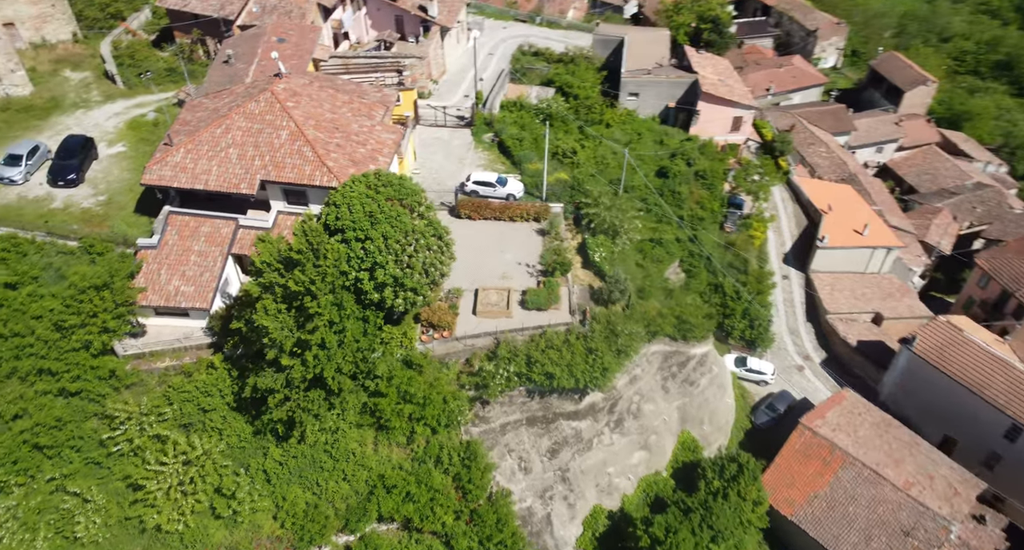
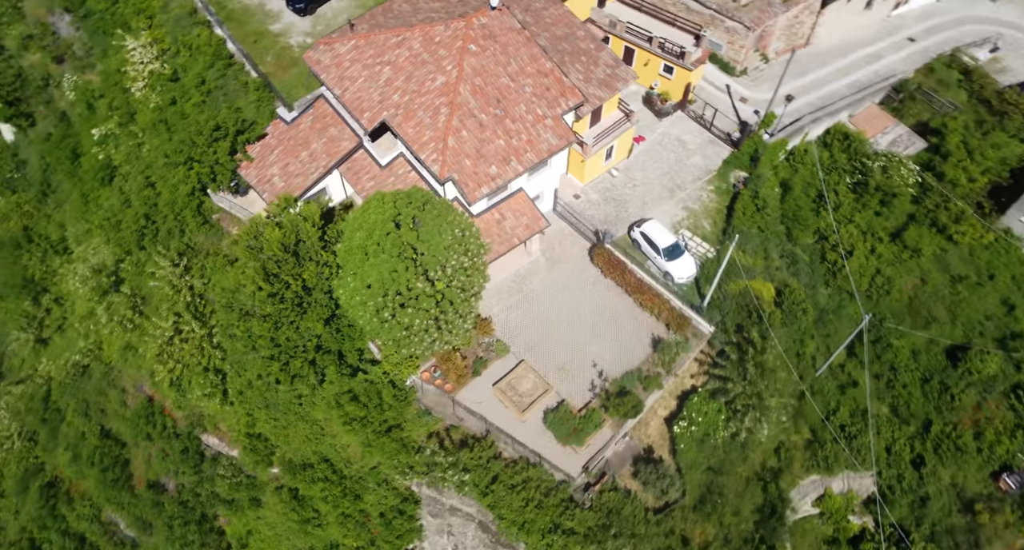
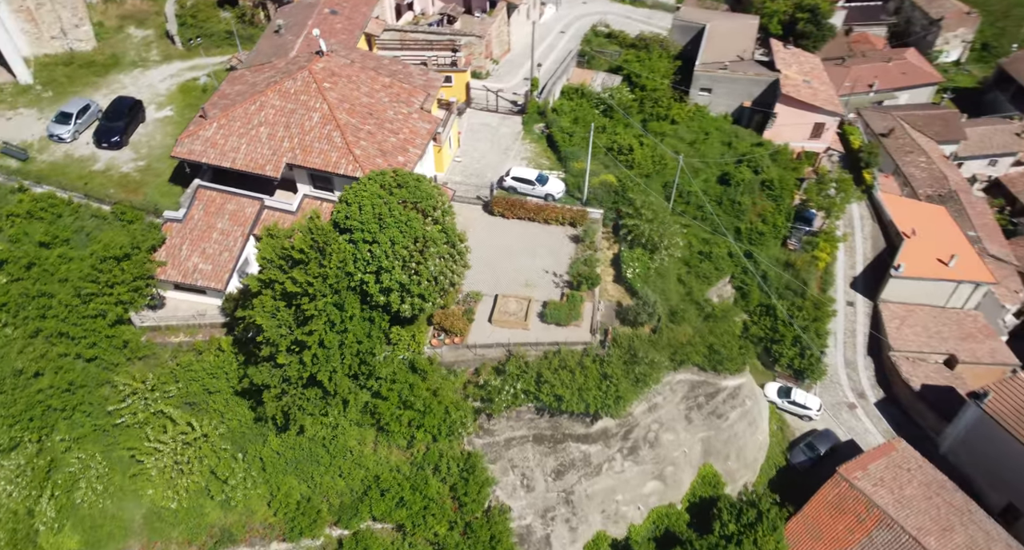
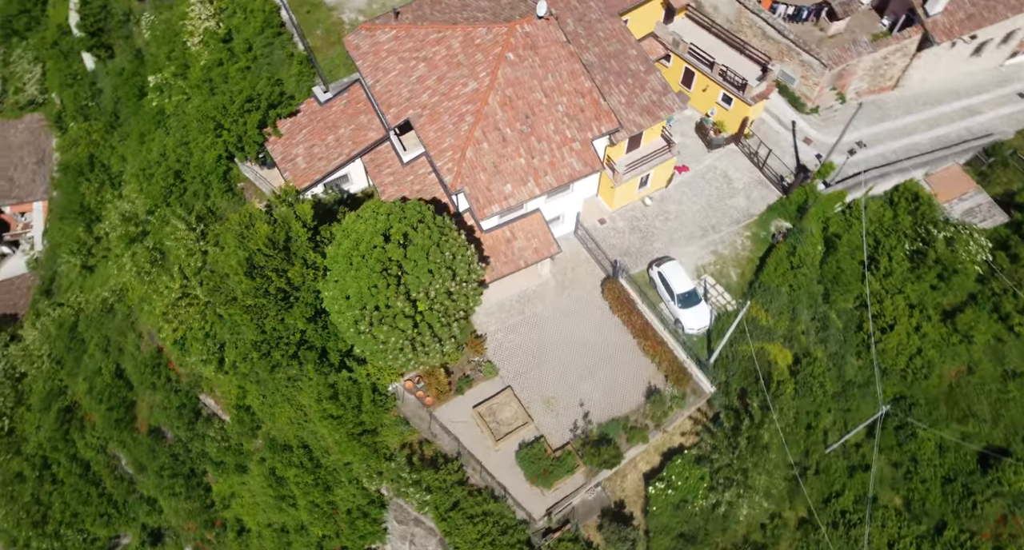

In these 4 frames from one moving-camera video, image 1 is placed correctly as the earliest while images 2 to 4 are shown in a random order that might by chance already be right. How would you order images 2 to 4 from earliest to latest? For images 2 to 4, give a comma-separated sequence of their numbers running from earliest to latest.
3, 2, 4
